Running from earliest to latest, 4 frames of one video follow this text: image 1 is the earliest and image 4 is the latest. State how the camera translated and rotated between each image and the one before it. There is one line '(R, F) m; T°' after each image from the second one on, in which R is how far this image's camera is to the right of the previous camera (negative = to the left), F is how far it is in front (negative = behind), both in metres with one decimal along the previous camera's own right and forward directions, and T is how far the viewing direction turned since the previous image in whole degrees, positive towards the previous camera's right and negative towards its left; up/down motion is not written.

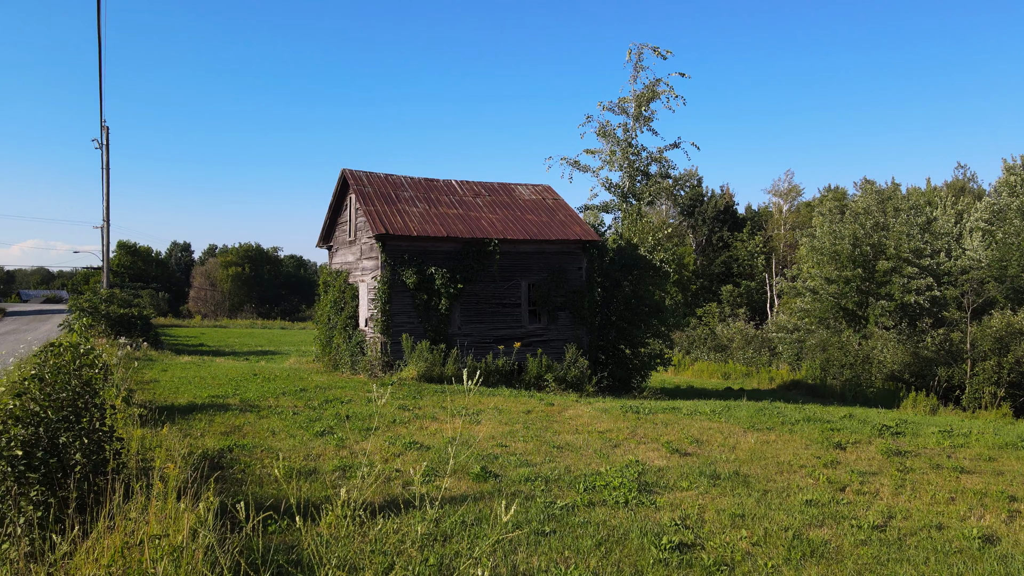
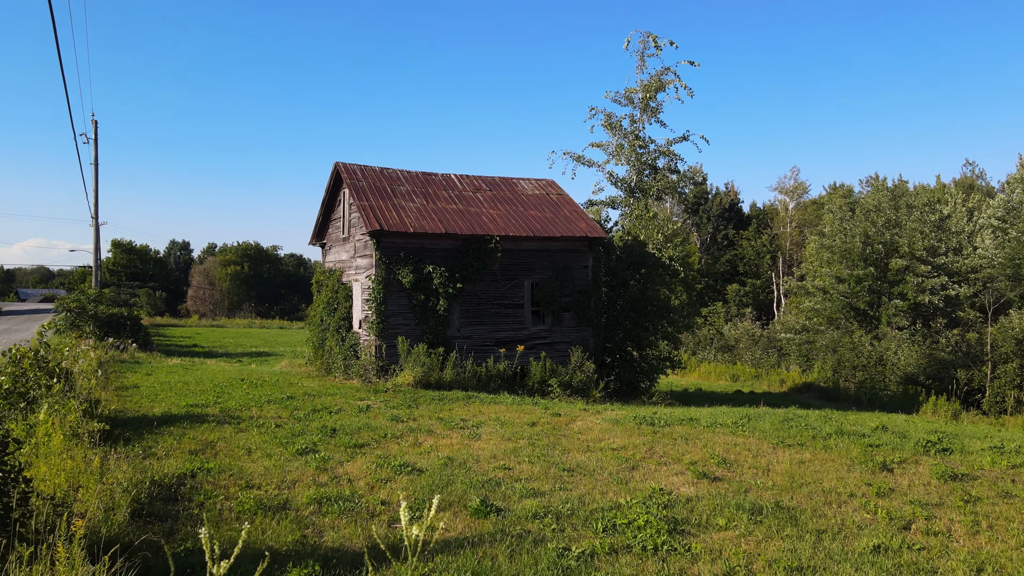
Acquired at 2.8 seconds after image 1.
(0.0, +1.0) m; 0°
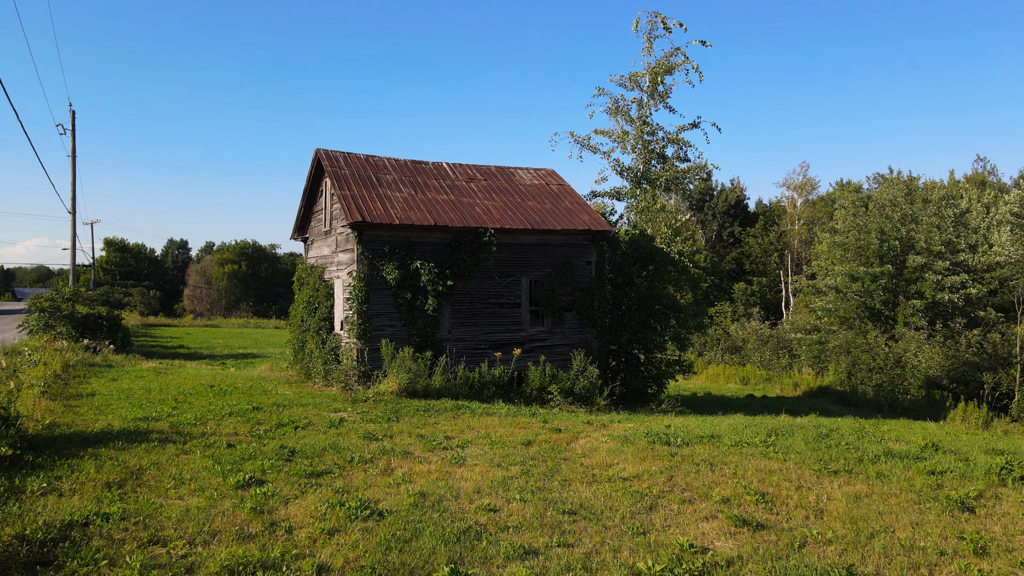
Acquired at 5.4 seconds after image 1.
(+0.1, +1.5) m; 0°
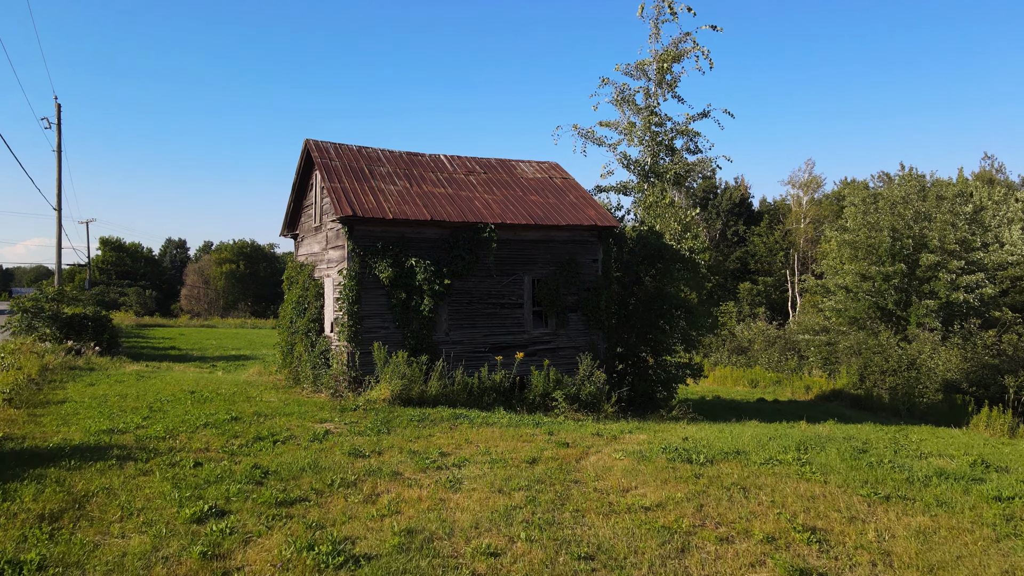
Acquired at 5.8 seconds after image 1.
(0.0, +1.0) m; 0°
